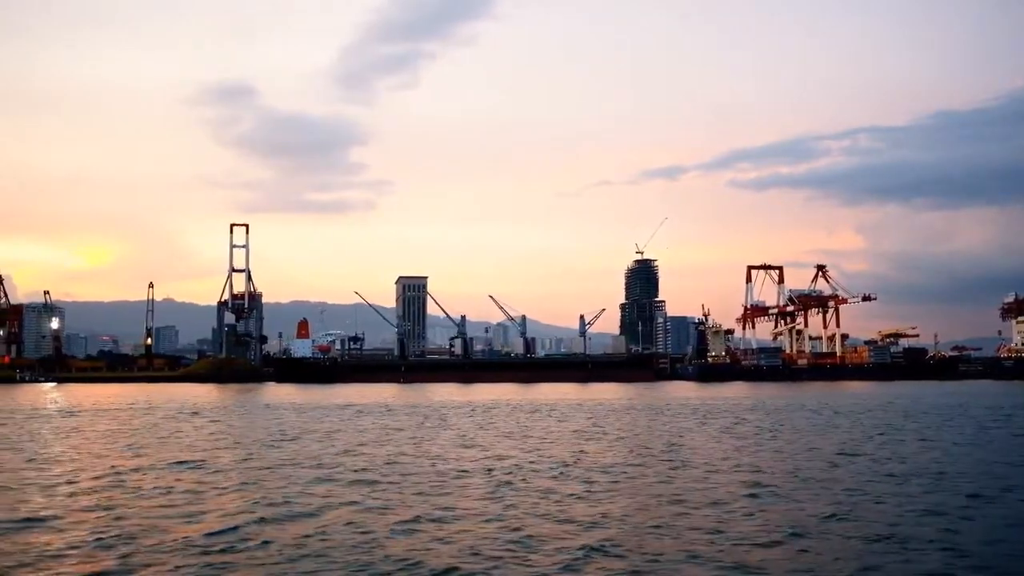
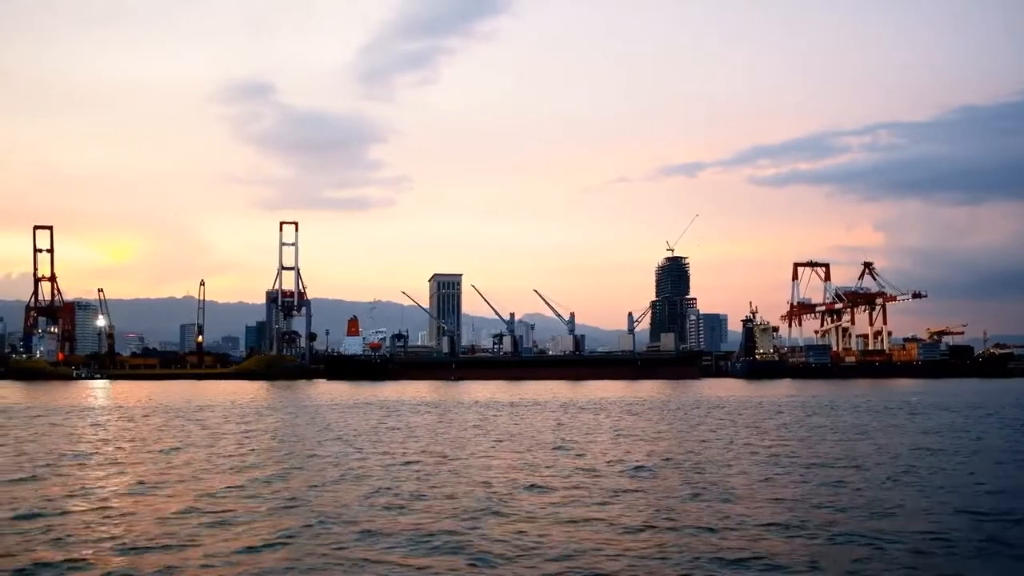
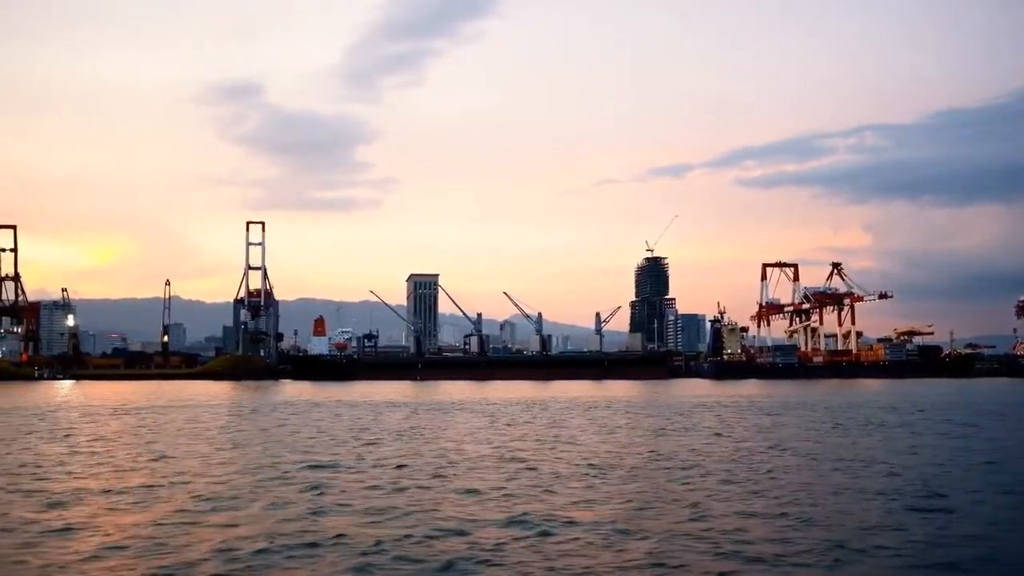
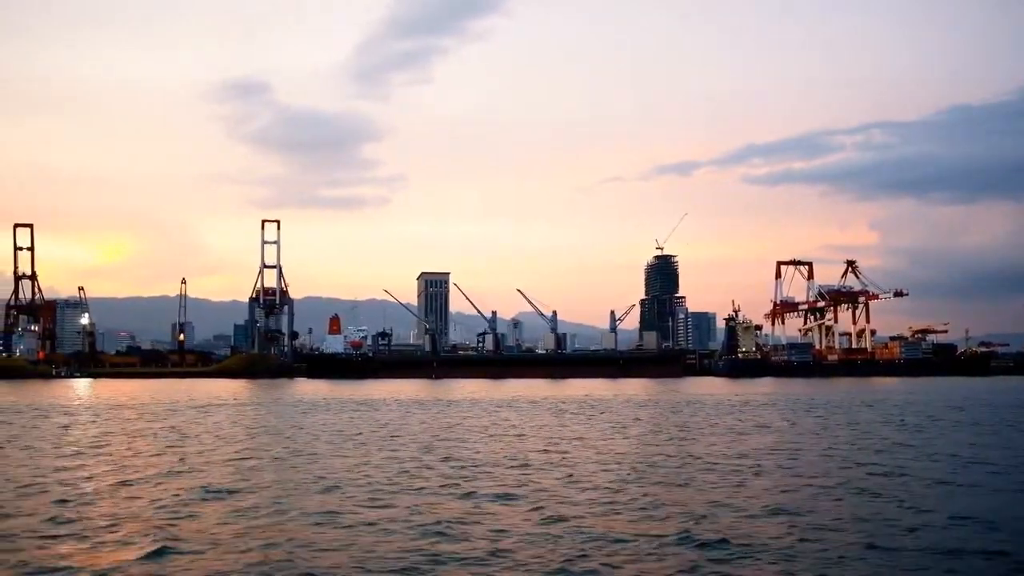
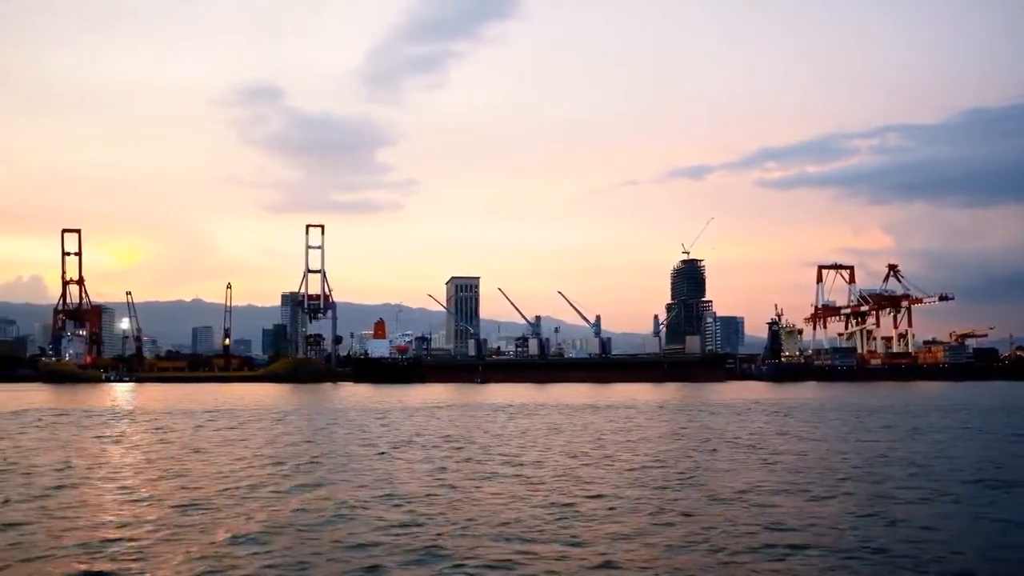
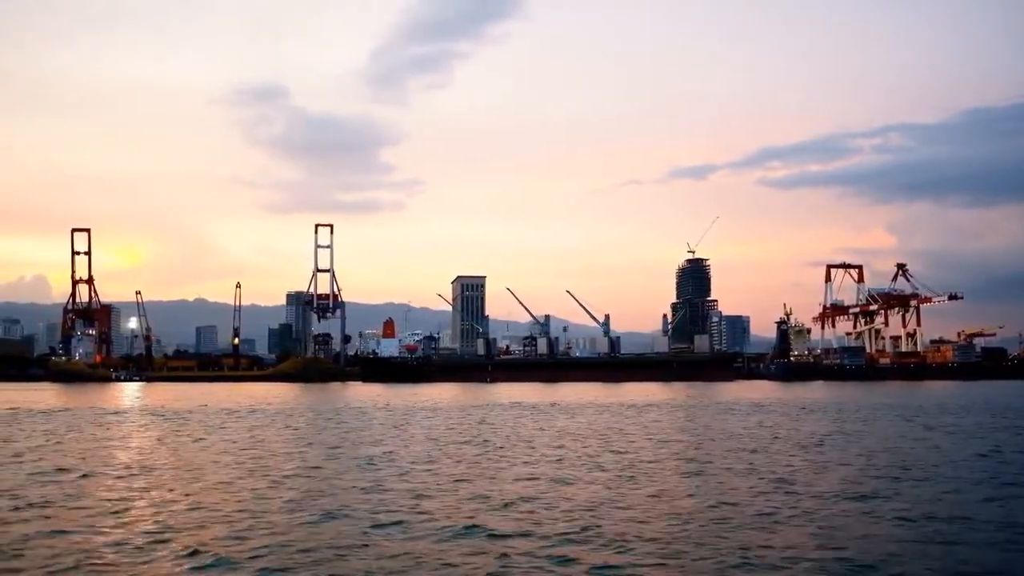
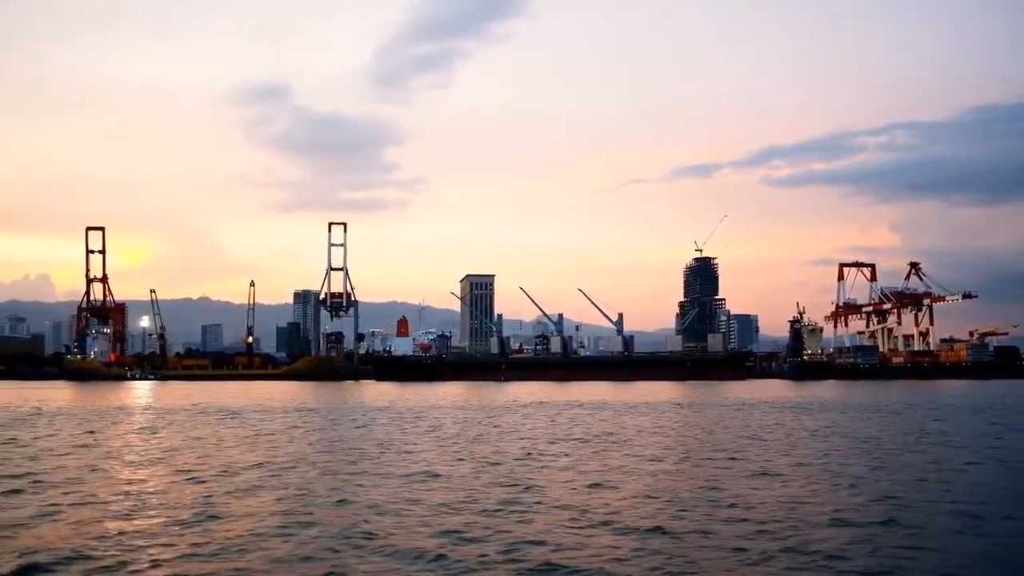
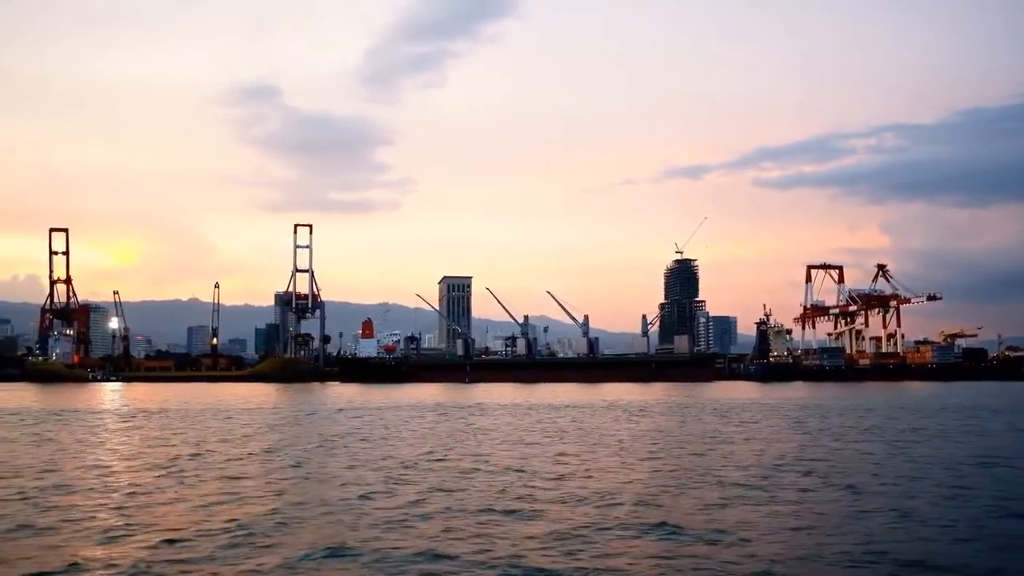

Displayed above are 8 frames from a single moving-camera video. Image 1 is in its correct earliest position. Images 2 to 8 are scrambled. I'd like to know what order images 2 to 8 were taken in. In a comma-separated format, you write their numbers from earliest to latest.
3, 4, 2, 8, 5, 6, 7
